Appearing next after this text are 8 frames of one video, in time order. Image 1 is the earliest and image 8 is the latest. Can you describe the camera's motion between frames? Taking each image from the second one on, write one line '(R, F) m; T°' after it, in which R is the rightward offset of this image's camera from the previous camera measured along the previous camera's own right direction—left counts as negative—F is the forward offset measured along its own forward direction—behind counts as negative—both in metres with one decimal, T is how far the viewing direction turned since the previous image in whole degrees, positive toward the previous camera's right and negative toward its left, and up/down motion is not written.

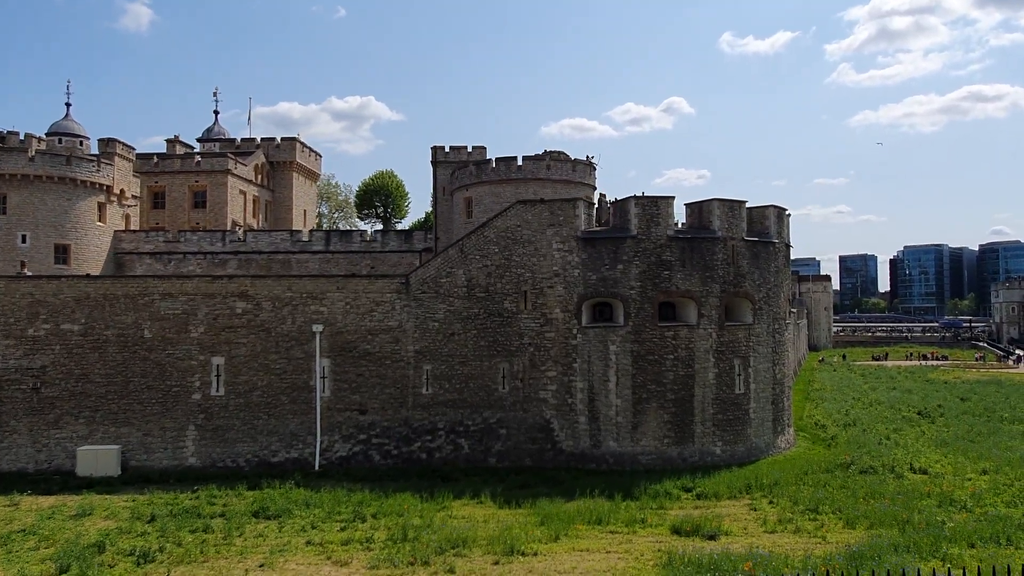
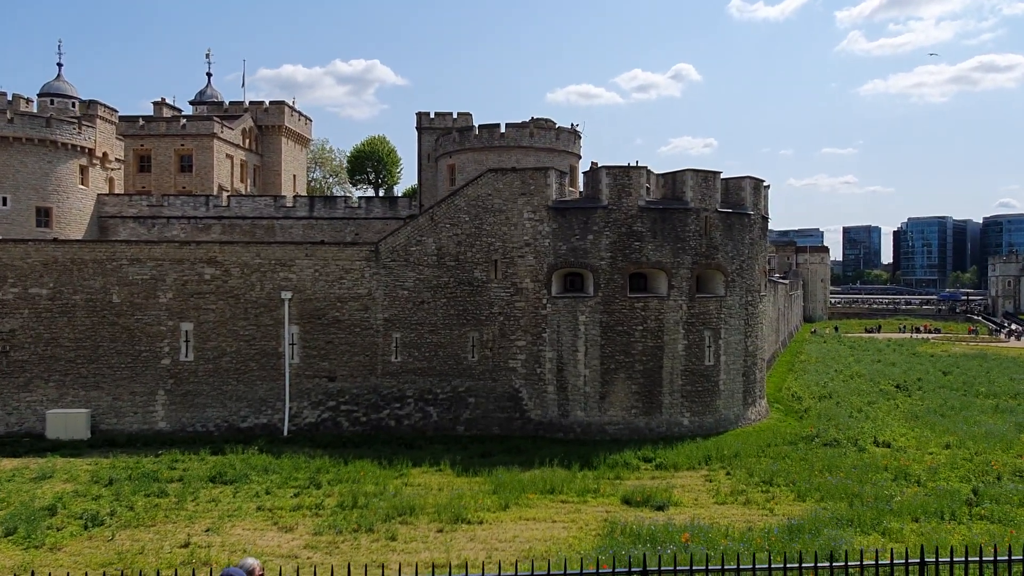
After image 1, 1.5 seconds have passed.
(+1.0, +0.1) m; 0°
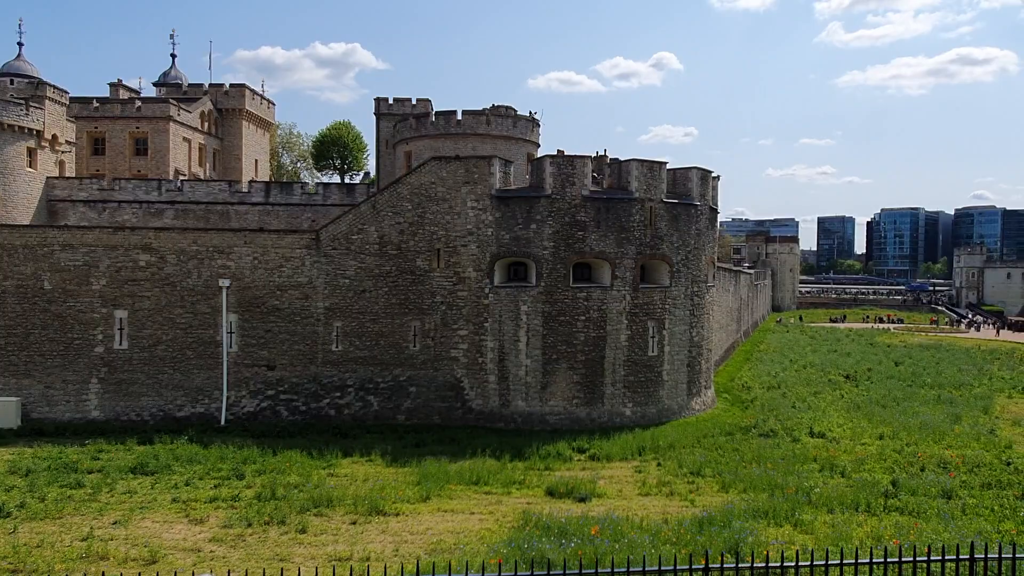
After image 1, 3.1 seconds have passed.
(+1.1, +0.1) m; +2°
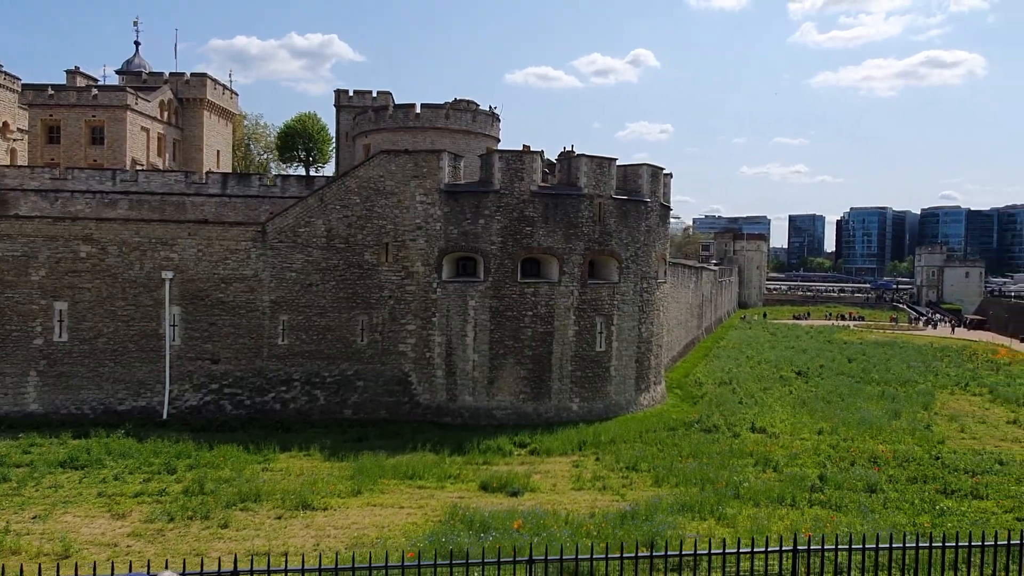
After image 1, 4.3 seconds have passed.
(+0.8, 0.0) m; +2°
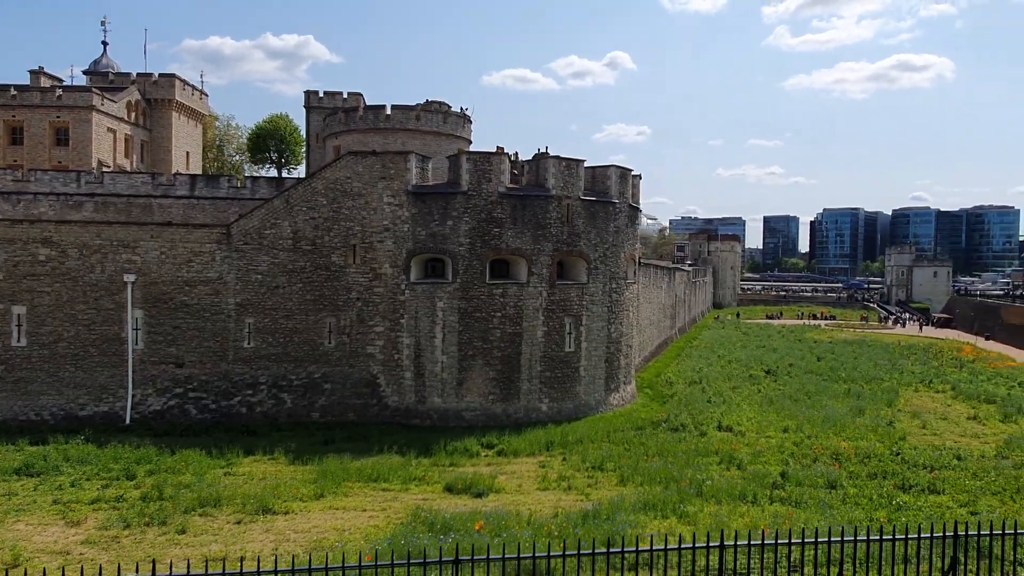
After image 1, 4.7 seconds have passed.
(+0.3, 0.0) m; +2°
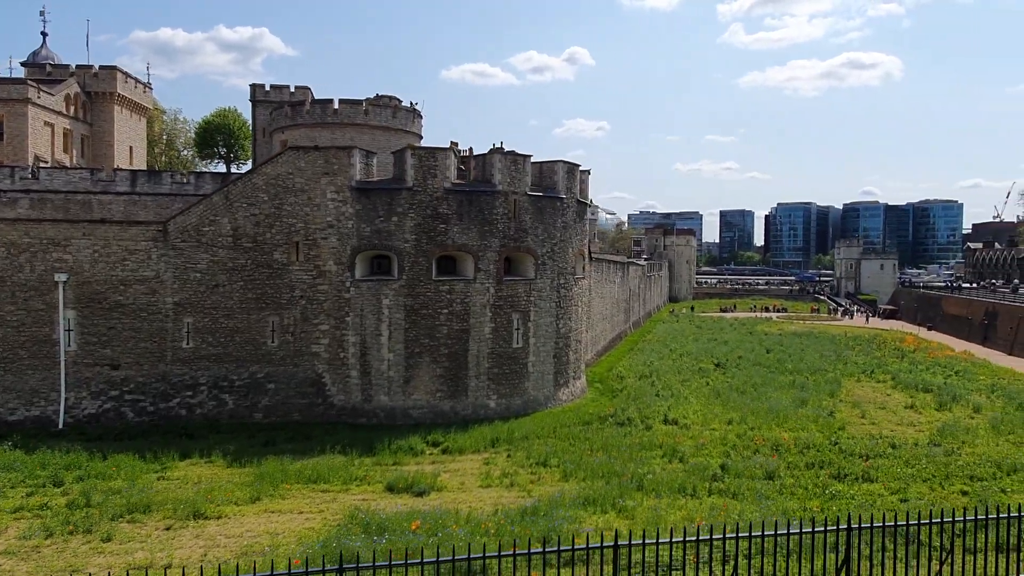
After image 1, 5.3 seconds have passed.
(+0.4, +0.1) m; +3°
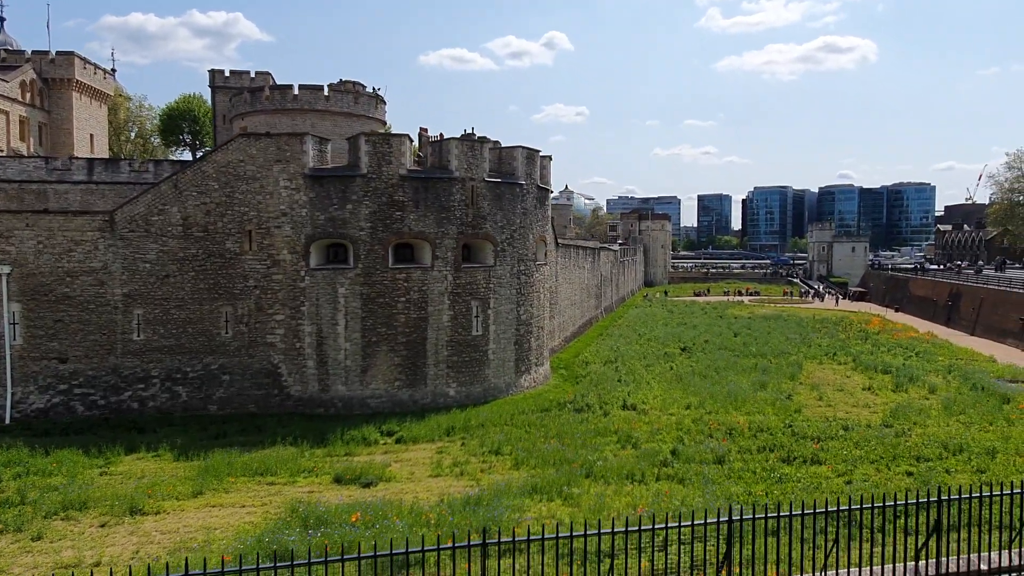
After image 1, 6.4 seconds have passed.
(+0.7, +0.1) m; +1°
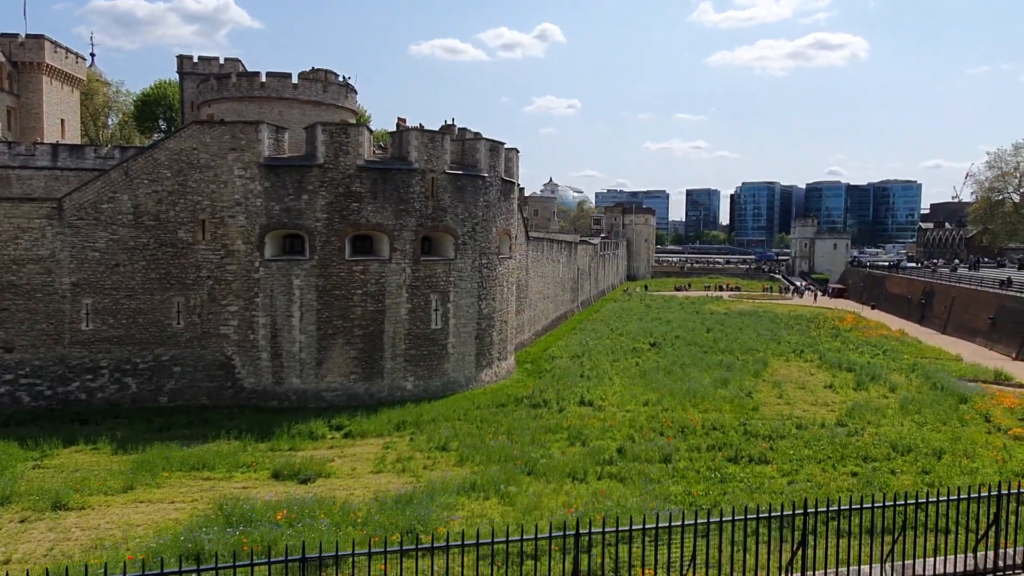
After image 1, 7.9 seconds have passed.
(+0.9, +0.2) m; +1°
